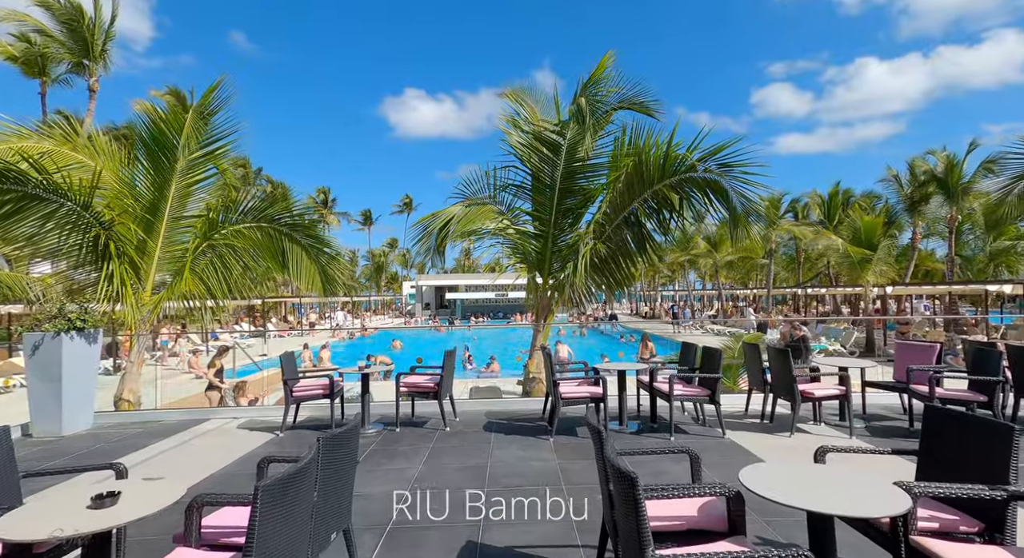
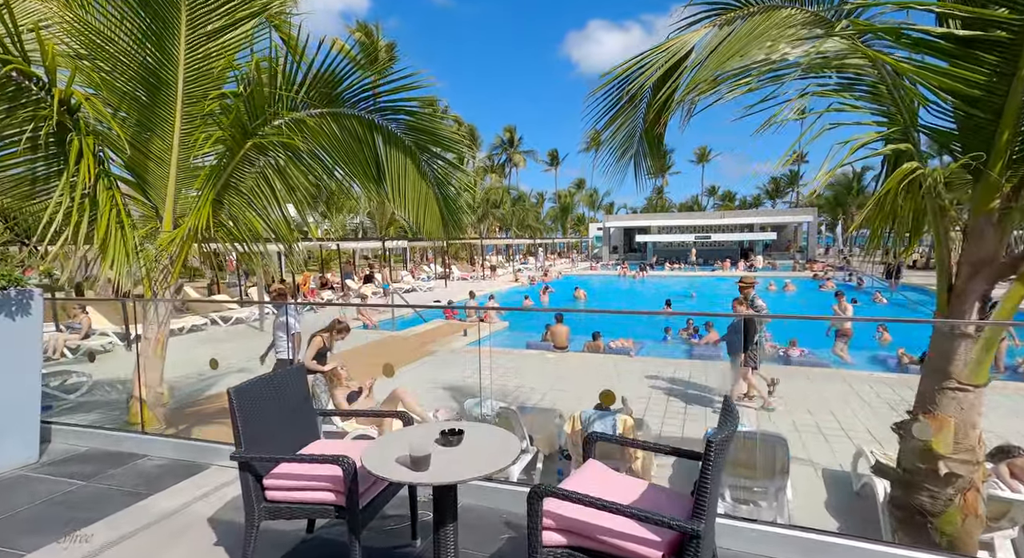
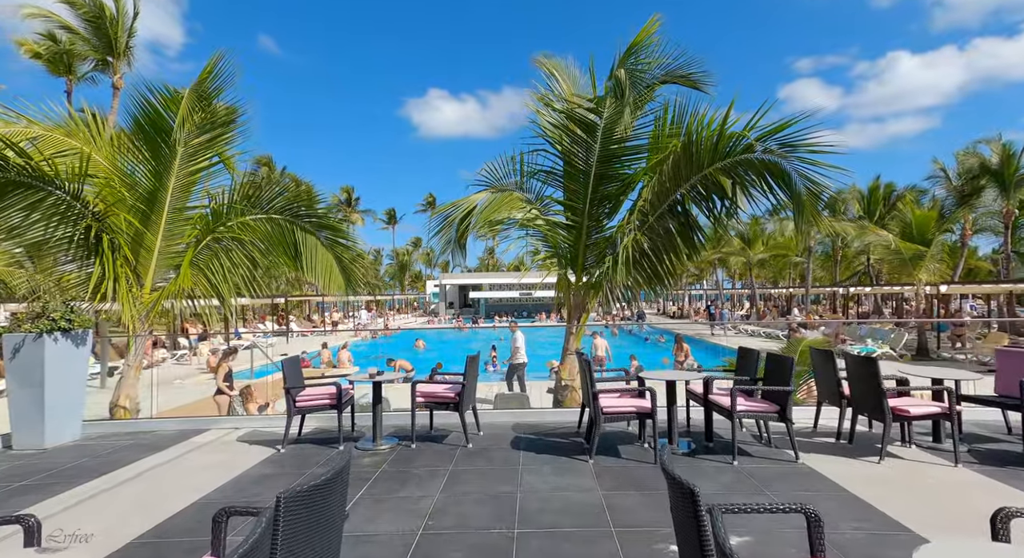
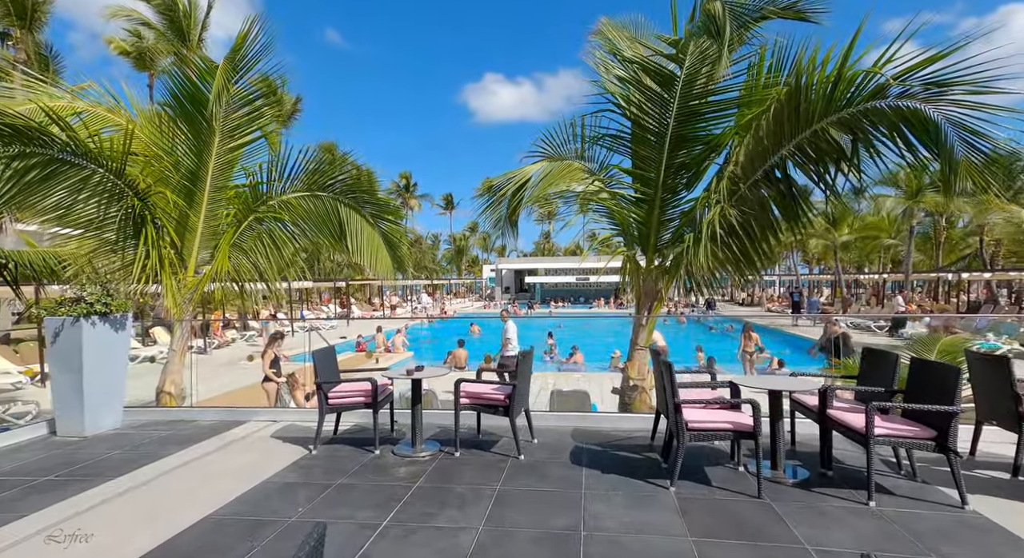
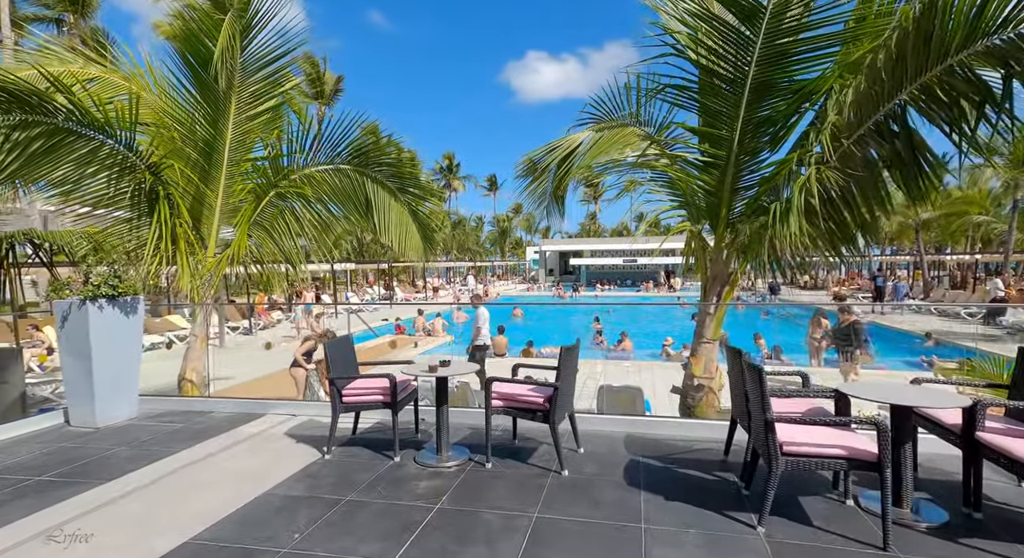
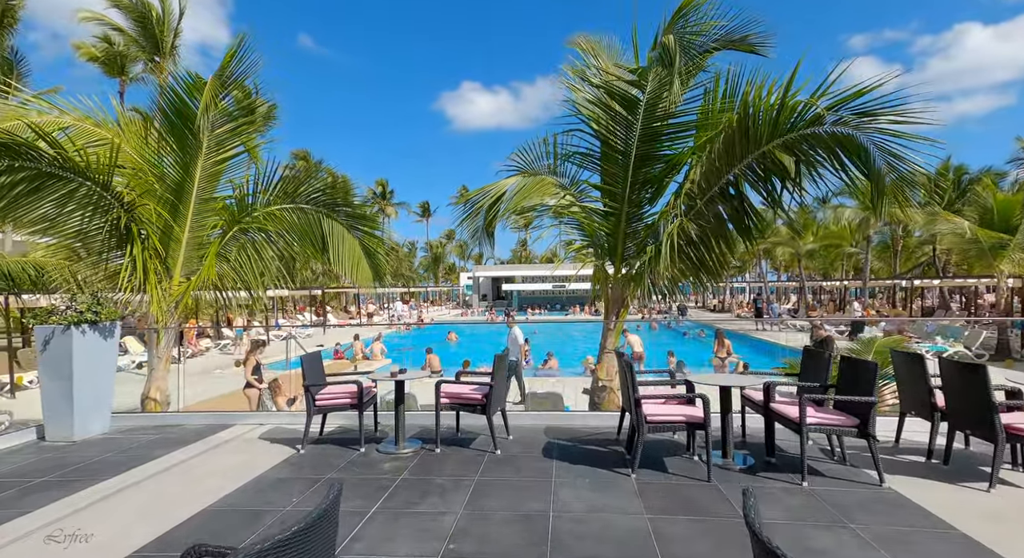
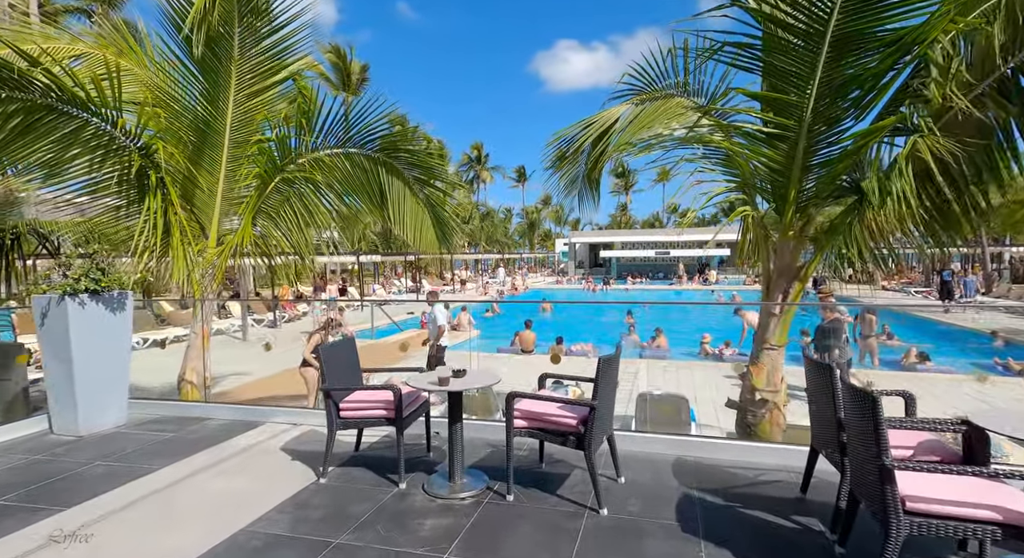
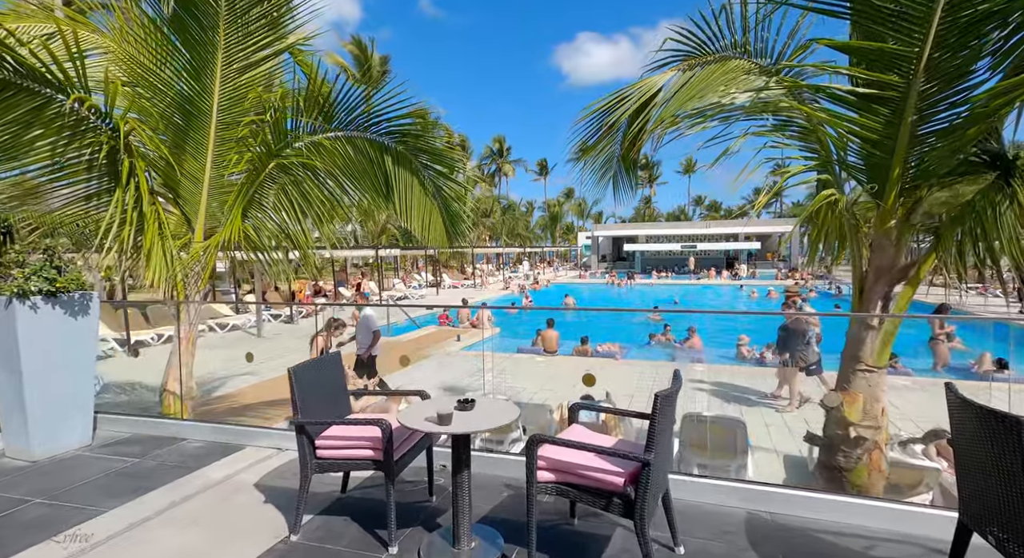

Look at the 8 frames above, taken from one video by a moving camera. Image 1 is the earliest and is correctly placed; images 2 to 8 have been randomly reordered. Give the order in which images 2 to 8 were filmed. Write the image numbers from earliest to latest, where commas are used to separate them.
3, 6, 4, 5, 7, 8, 2
